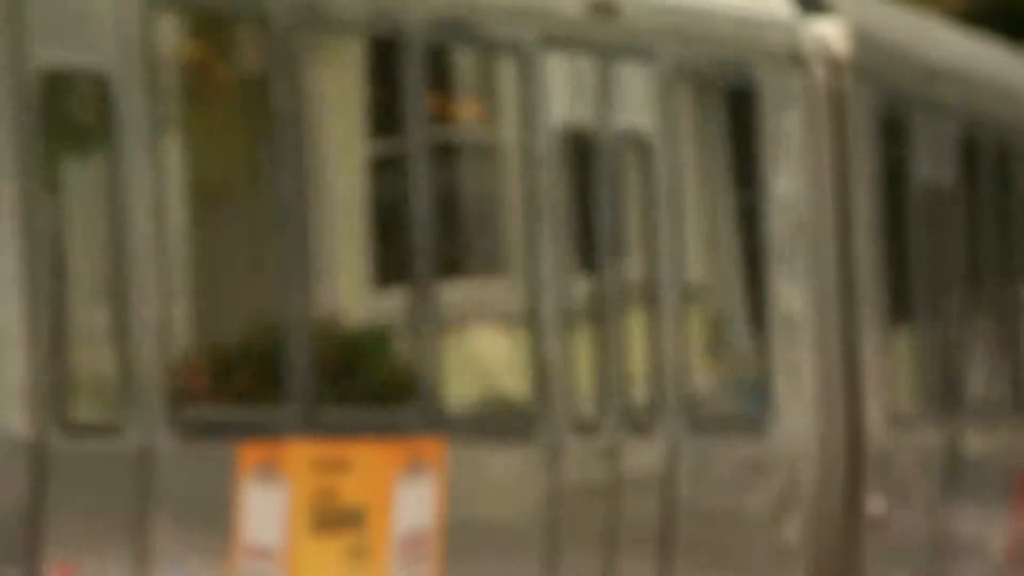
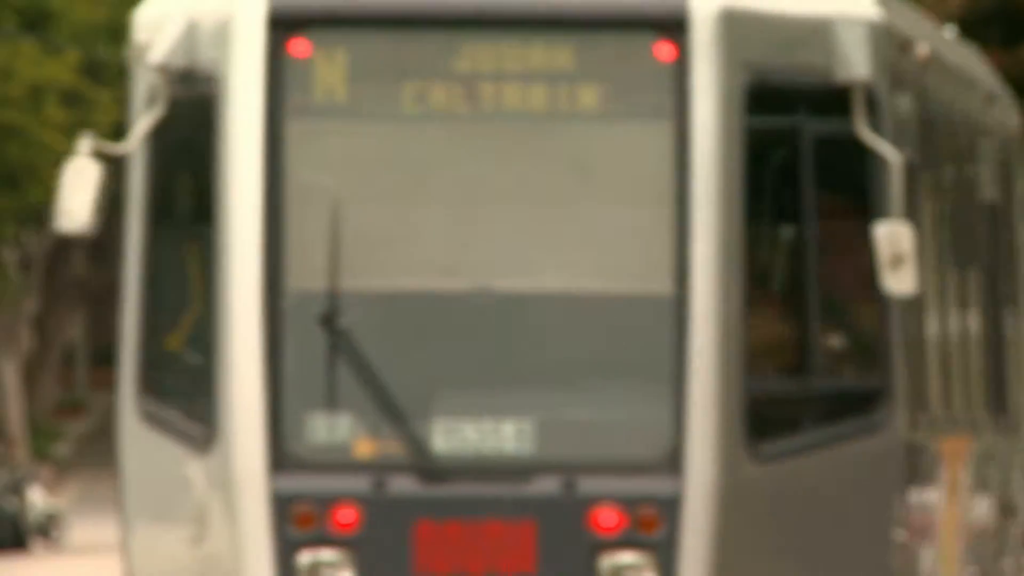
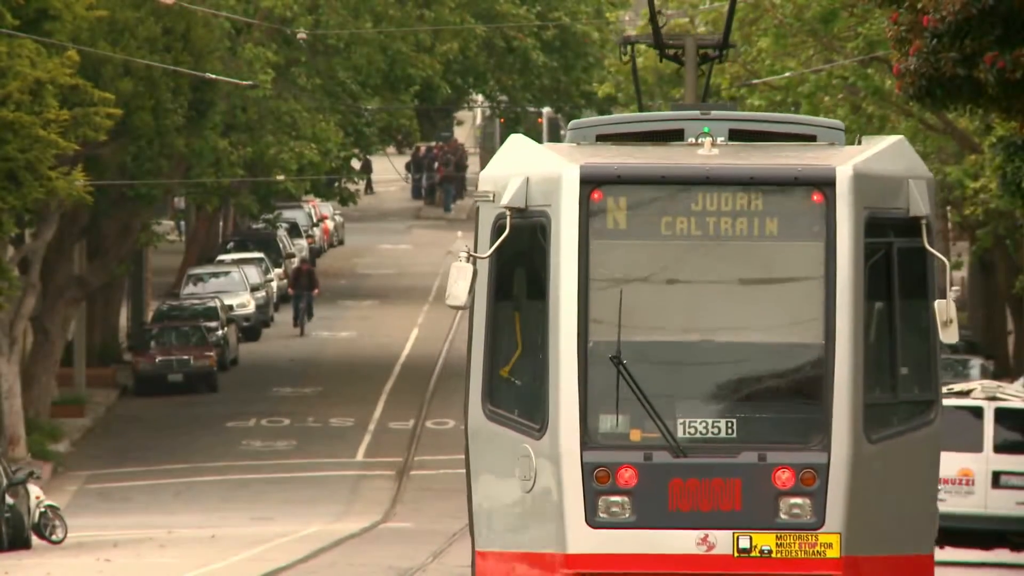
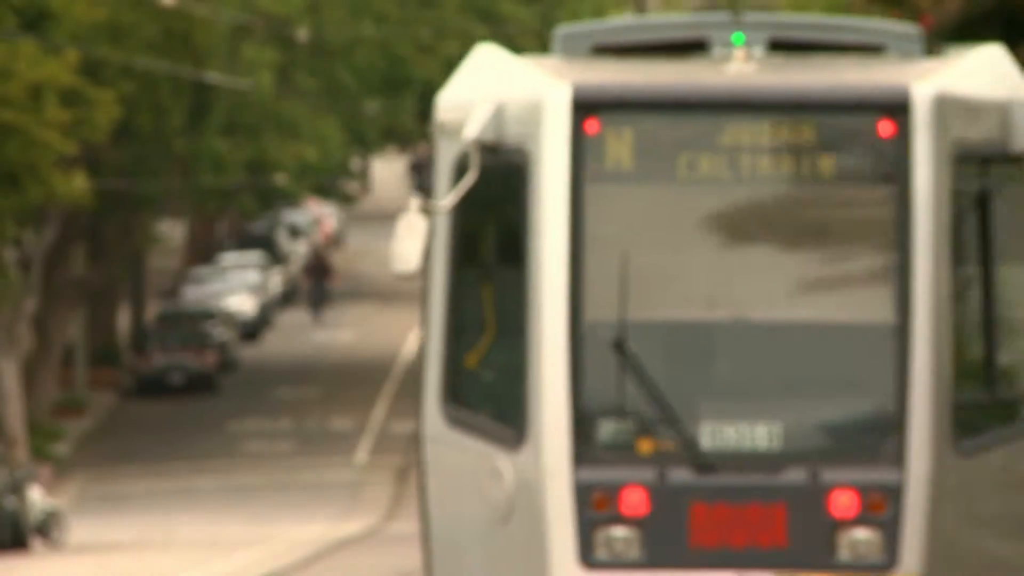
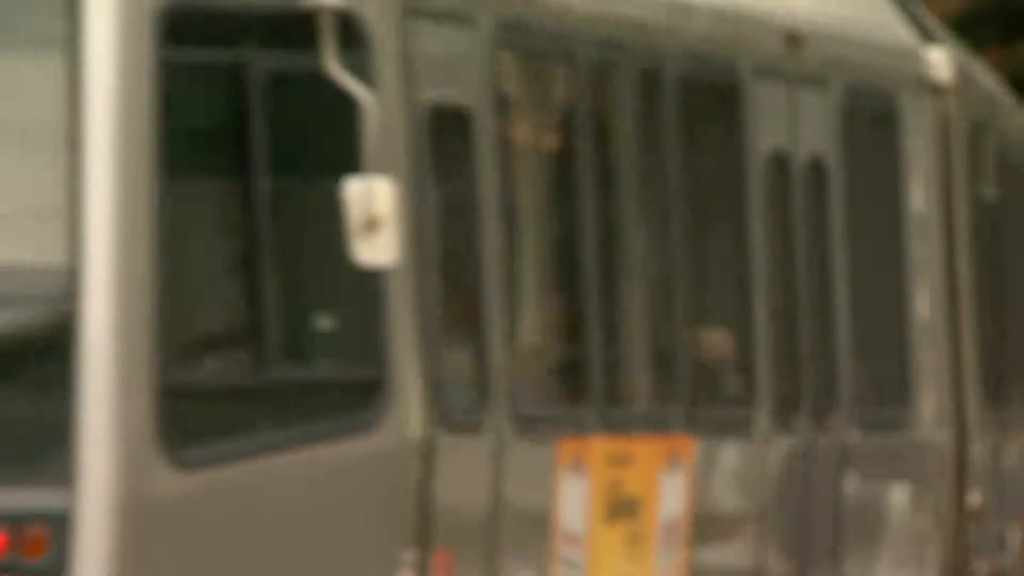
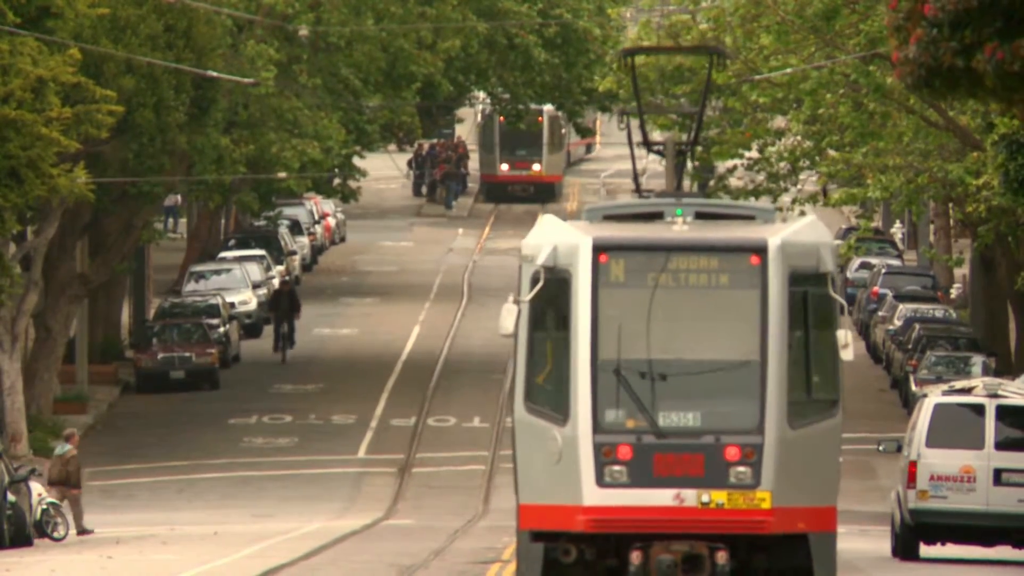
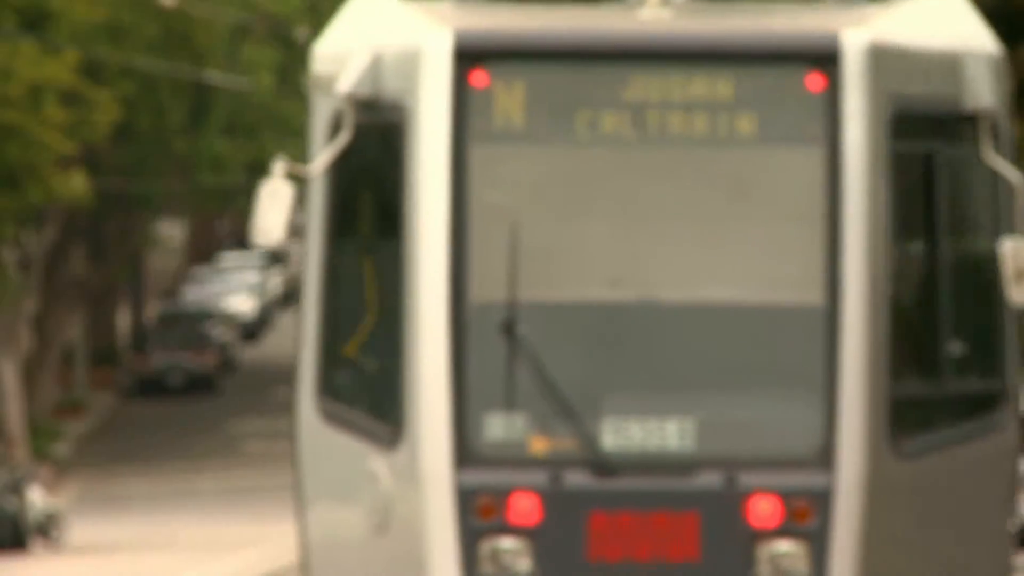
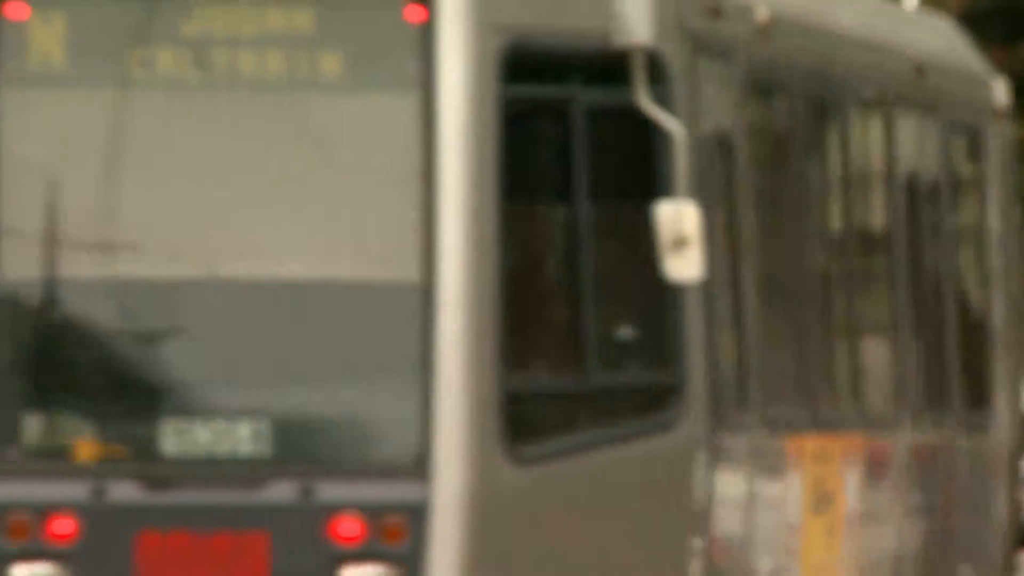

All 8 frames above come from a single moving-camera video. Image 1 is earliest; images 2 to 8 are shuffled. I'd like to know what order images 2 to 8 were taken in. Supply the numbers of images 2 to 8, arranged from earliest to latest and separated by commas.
5, 8, 2, 7, 4, 3, 6
